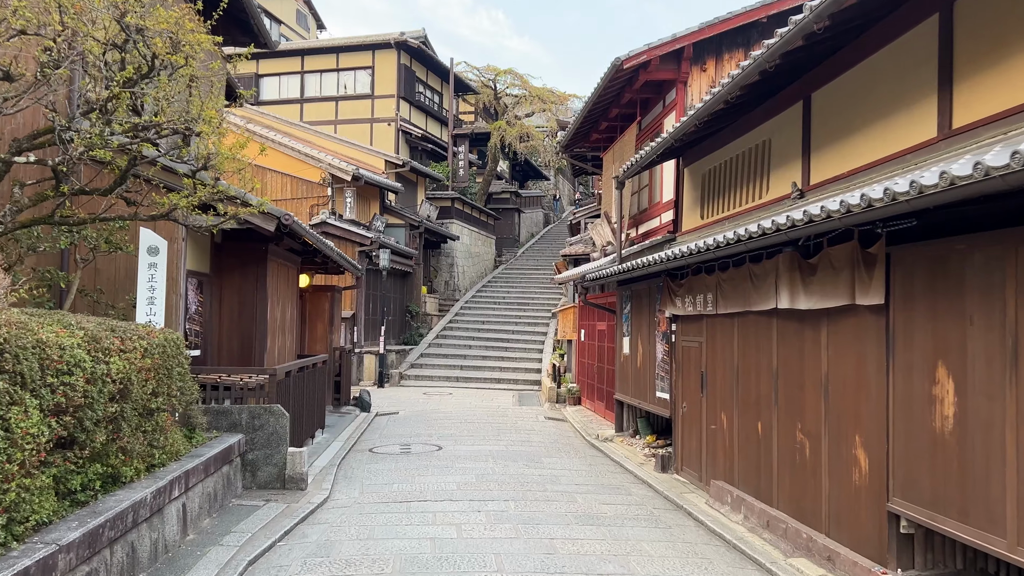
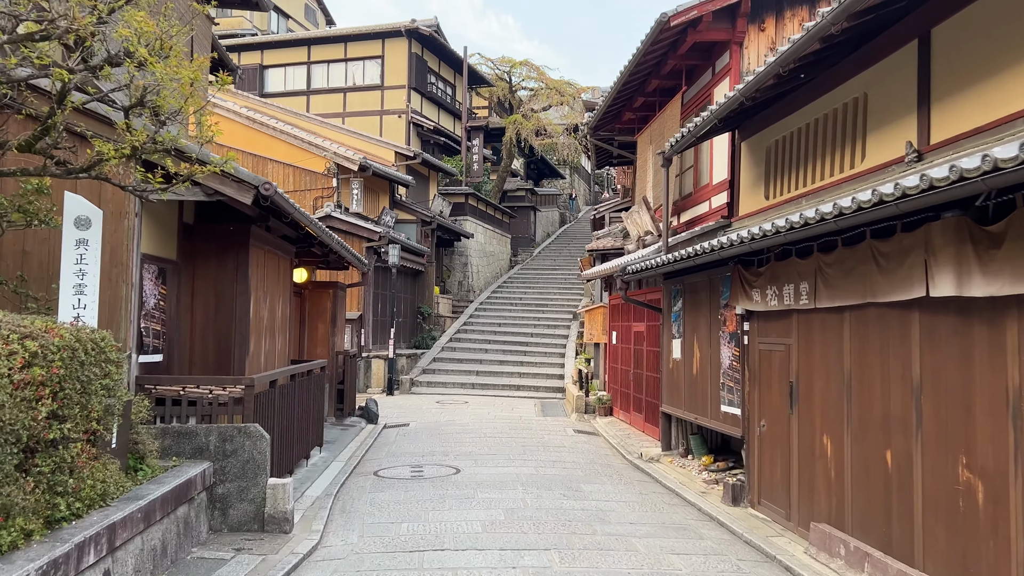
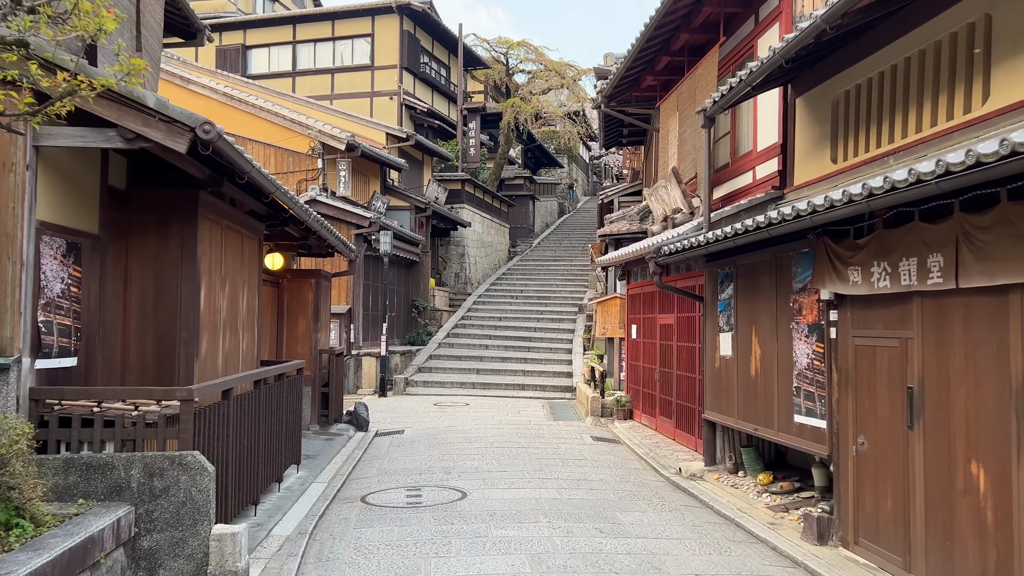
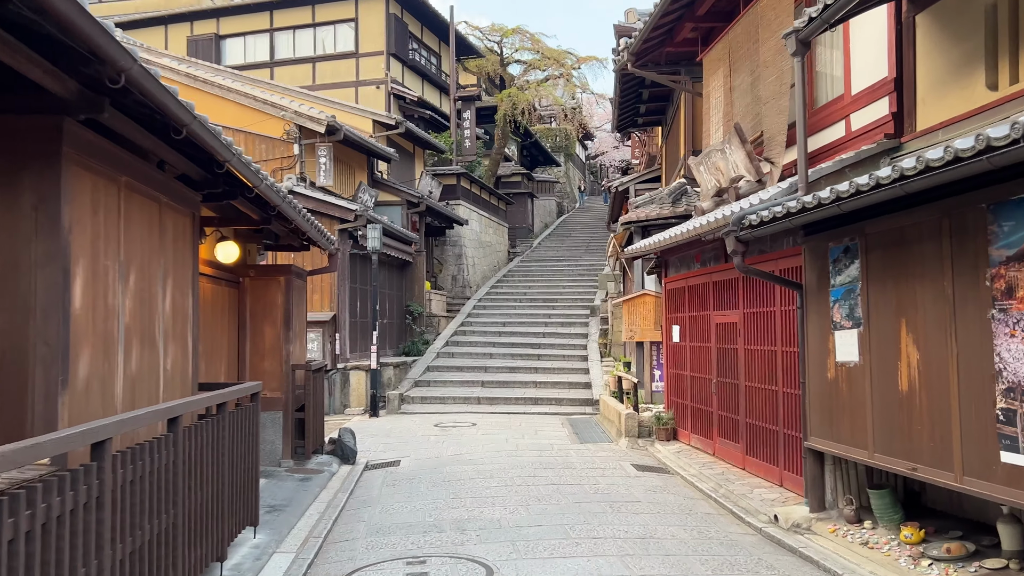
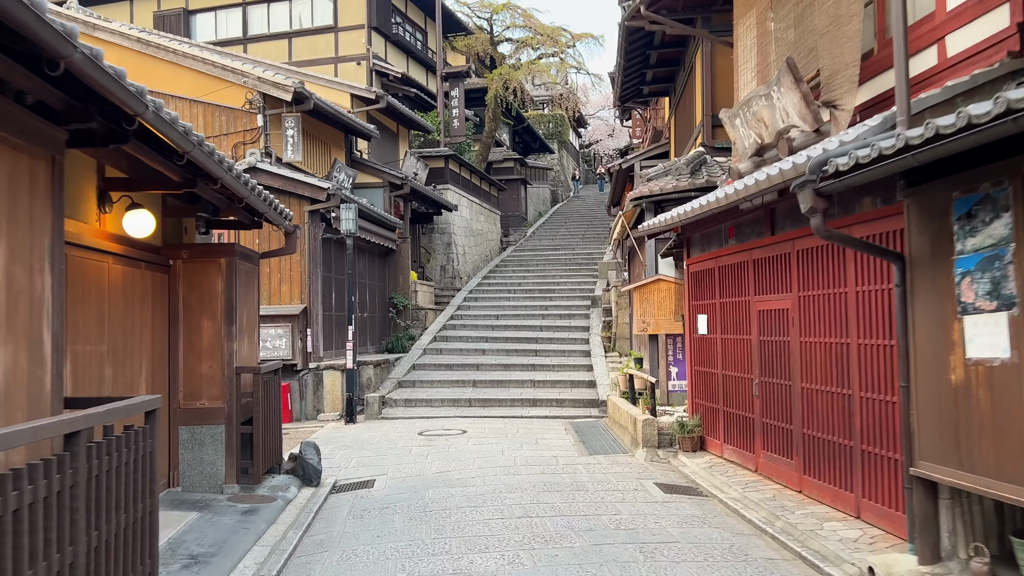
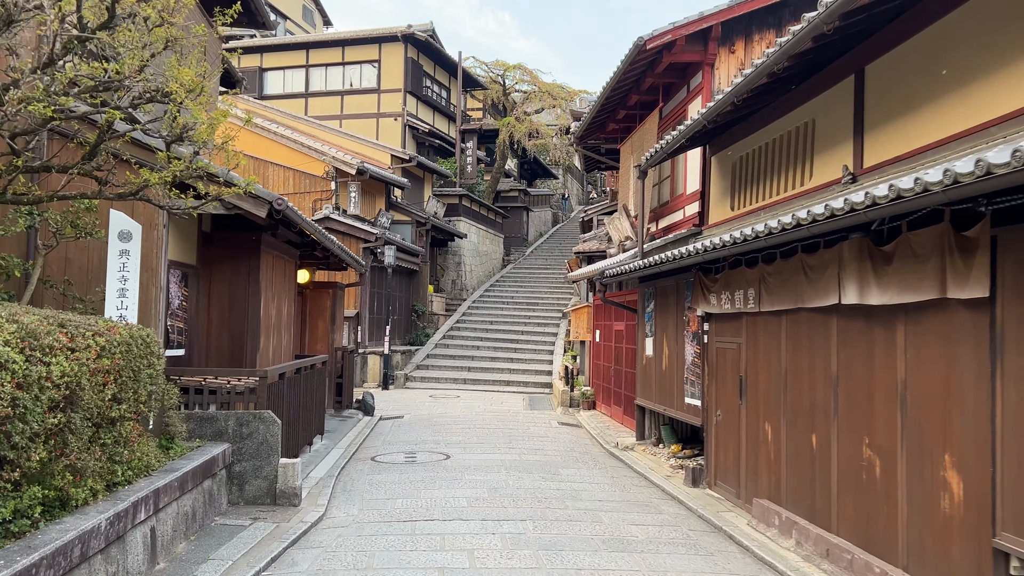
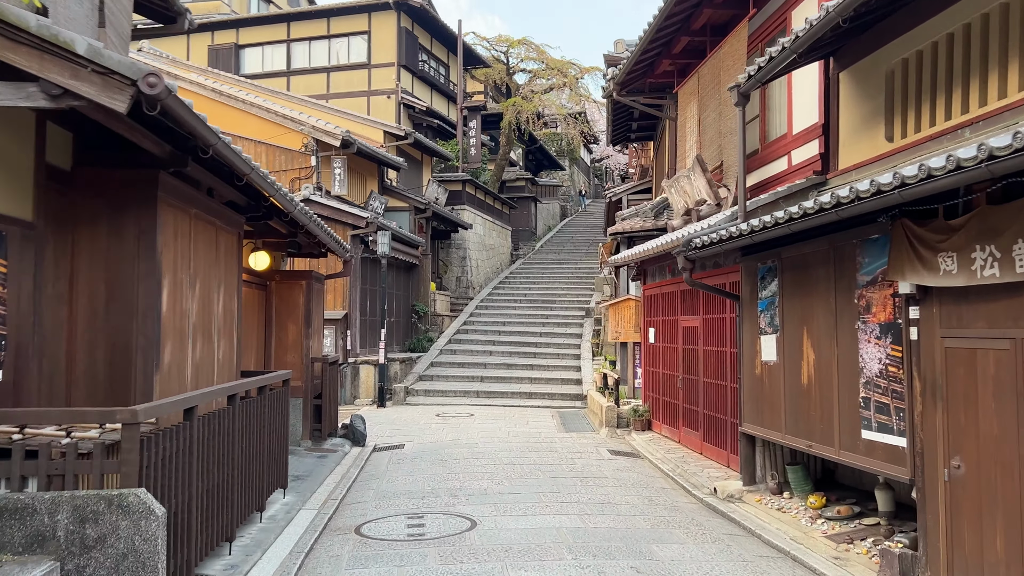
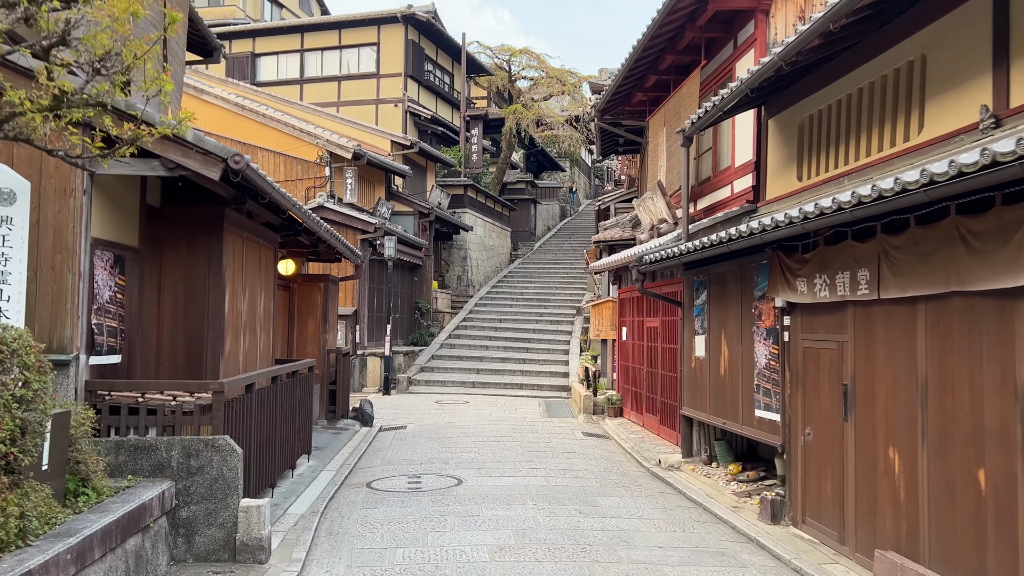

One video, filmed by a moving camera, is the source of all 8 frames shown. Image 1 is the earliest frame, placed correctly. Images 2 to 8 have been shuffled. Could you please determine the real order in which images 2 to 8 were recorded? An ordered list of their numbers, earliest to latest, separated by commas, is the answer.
6, 2, 8, 3, 7, 4, 5
